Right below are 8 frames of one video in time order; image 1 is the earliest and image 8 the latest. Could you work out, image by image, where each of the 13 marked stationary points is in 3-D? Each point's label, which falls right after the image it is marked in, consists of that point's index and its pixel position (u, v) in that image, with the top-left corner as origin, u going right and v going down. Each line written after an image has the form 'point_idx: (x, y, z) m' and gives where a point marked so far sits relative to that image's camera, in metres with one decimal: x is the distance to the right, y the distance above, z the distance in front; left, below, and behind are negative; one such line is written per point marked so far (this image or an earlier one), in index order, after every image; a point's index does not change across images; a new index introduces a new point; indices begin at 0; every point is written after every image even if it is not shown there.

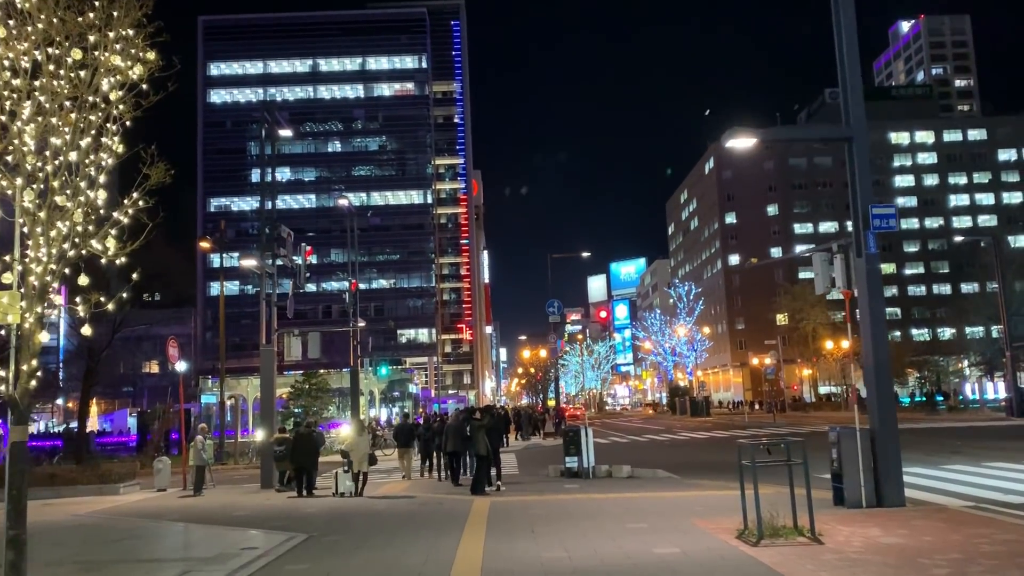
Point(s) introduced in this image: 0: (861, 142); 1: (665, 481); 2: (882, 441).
0: (+4.7, +2.0, +10.8) m
1: (+3.0, -3.8, +15.8) m
2: (+4.7, -1.9, +10.2) m
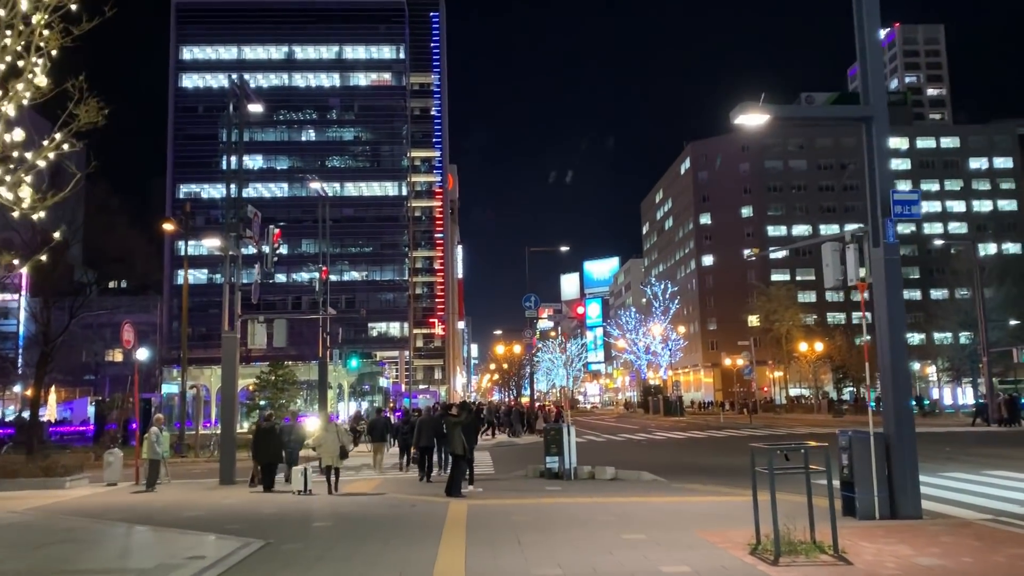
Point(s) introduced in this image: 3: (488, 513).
0: (+4.6, +2.0, +9.9) m
1: (+2.6, -3.6, +14.9) m
2: (+4.5, -1.9, +9.4) m
3: (-0.3, -3.2, +11.6) m
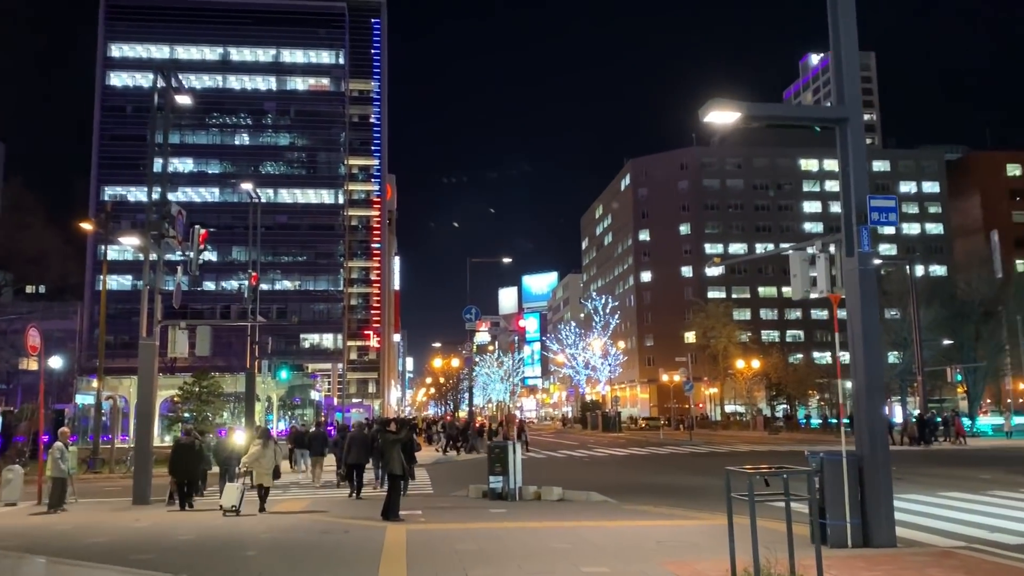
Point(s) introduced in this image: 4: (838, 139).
0: (+4.0, +1.9, +9.4) m
1: (+1.6, -3.8, +14.1) m
2: (+3.9, -2.0, +8.8) m
3: (-1.1, -3.3, +10.6) m
4: (+3.8, +1.8, +9.5) m
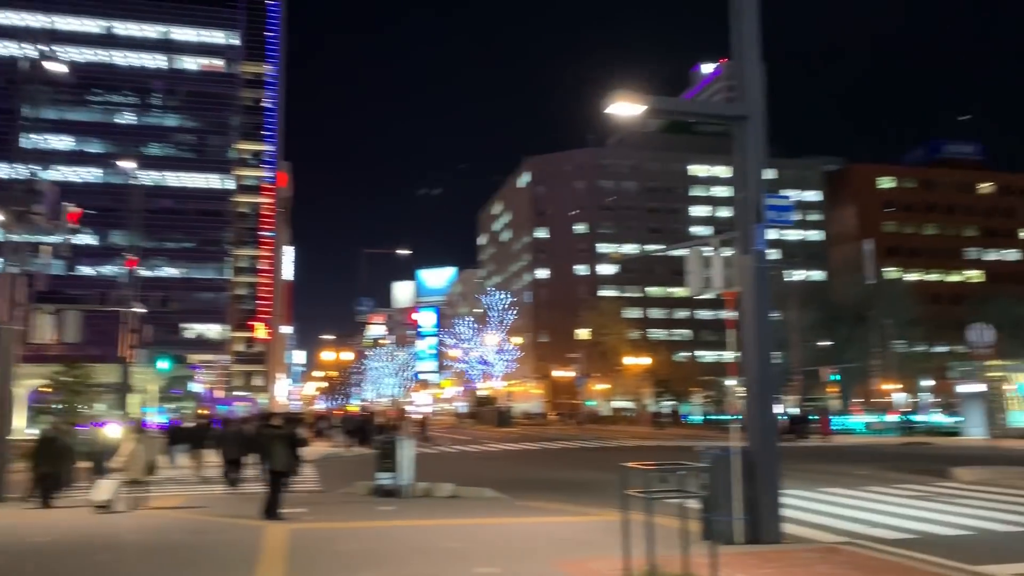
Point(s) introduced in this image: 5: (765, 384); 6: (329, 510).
0: (+2.9, +1.9, +9.5) m
1: (-0.3, -3.7, +13.9) m
2: (+2.7, -2.0, +8.9) m
3: (-2.5, -3.1, +10.0) m
4: (+2.7, +1.8, +9.6) m
5: (+2.8, -1.1, +9.0) m
6: (-3.1, -3.7, +13.6) m
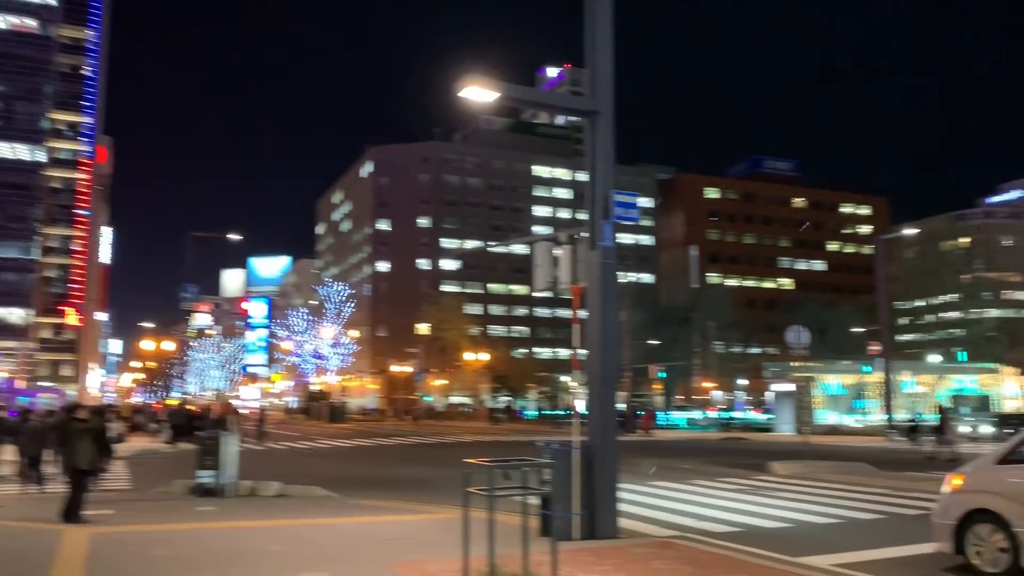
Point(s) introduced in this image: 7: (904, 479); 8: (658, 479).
0: (+1.1, +2.0, +9.5) m
1: (-3.0, -3.5, +13.2) m
2: (+1.0, -1.9, +8.9) m
3: (-4.4, -2.9, +9.0) m
4: (+0.9, +1.8, +9.5) m
5: (+1.1, -1.0, +9.0) m
6: (-5.7, -3.4, +12.4) m
7: (+6.9, -3.4, +14.2) m
8: (+2.9, -3.8, +16.1) m
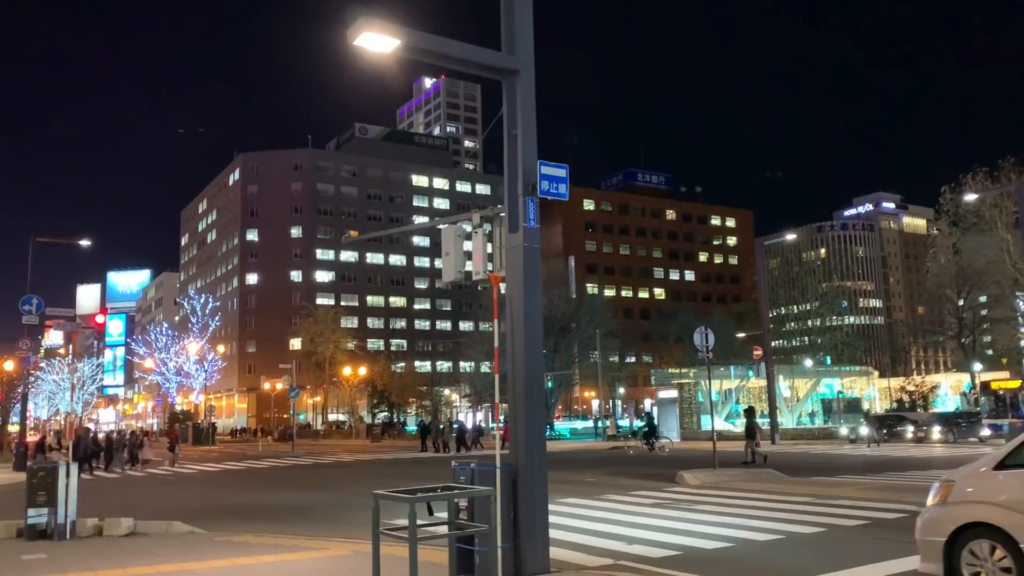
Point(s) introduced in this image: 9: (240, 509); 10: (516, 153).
0: (+0.2, +2.1, +8.2) m
1: (-4.5, -3.5, +11.1) m
2: (+0.1, -1.8, +7.5) m
3: (-5.2, -2.8, +6.7) m
4: (-0.1, +1.9, +8.1) m
5: (+0.2, -0.9, +7.6) m
6: (-7.0, -3.4, +9.9) m
7: (+5.2, -3.3, +13.6) m
8: (+0.9, -3.8, +14.8) m
9: (-5.3, -4.3, +16.0) m
10: (0.0, +1.3, +8.0) m
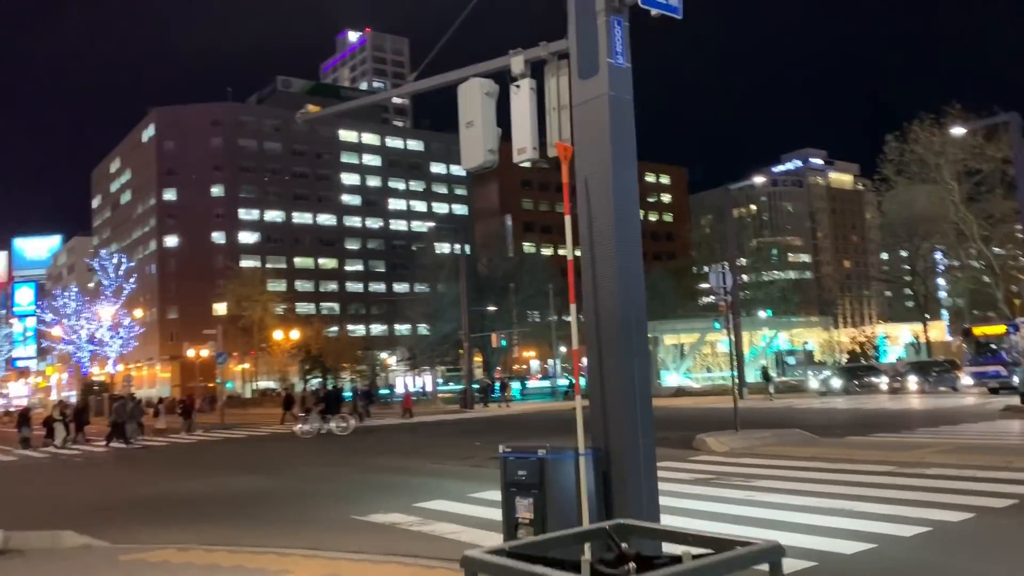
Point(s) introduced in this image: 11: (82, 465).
0: (+0.6, +2.8, +5.1) m
1: (-4.2, -2.7, +7.9) m
2: (+0.7, -1.1, +4.6) m
3: (-4.6, -2.2, +3.5) m
4: (+0.3, +2.7, +5.1) m
5: (+0.7, -0.2, +4.7) m
6: (-6.6, -2.7, +6.5) m
7: (+5.2, -2.2, +11.2) m
8: (+0.8, -2.7, +12.1) m
9: (-5.5, -3.3, +12.7) m
10: (+0.5, +2.0, +5.0) m
11: (-10.5, -4.3, +19.8) m
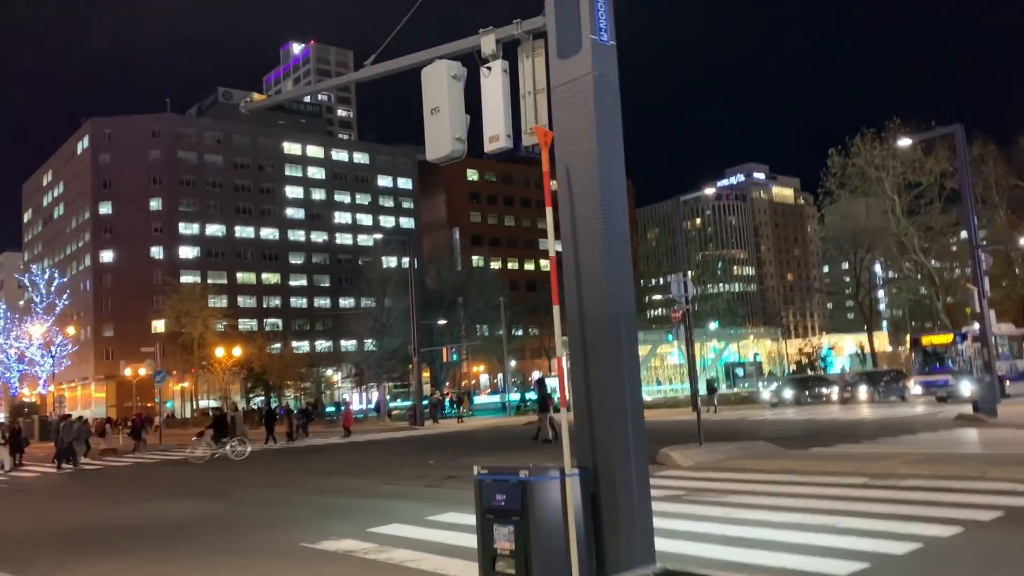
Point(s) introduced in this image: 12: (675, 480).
0: (+0.4, +2.8, +4.7) m
1: (-4.5, -2.8, +7.0) m
2: (+0.5, -1.1, +4.1) m
3: (-4.6, -2.2, +2.6) m
4: (+0.2, +2.7, +4.6) m
5: (+0.6, -0.2, +4.2) m
6: (-6.8, -2.8, +5.5) m
7: (+4.6, -2.3, +10.9) m
8: (+0.3, -2.8, +11.5) m
9: (-6.1, -3.5, +11.7) m
10: (+0.3, +2.0, +4.5) m
11: (-11.6, -4.7, +18.4) m
12: (+2.2, -2.6, +10.9) m
